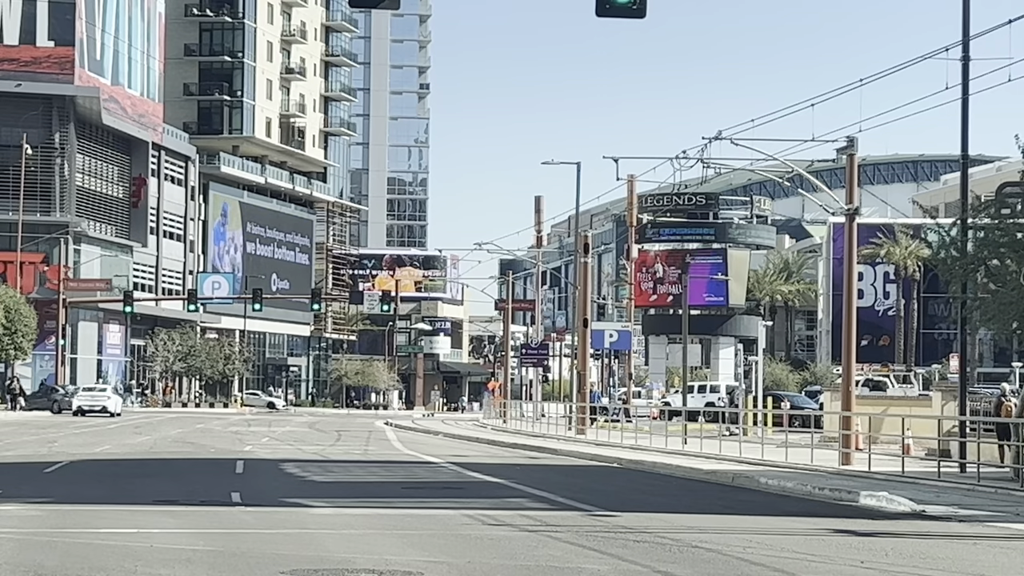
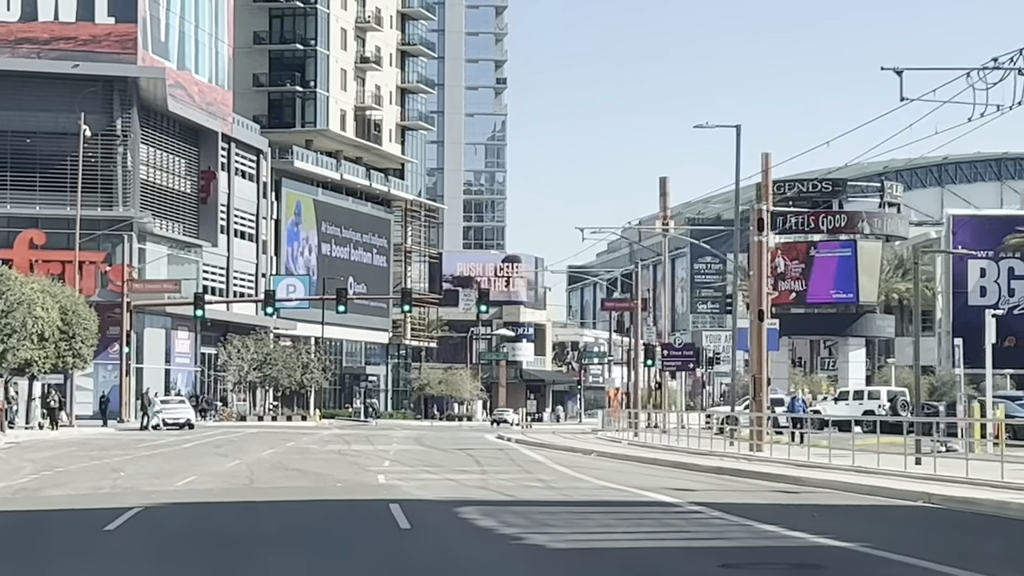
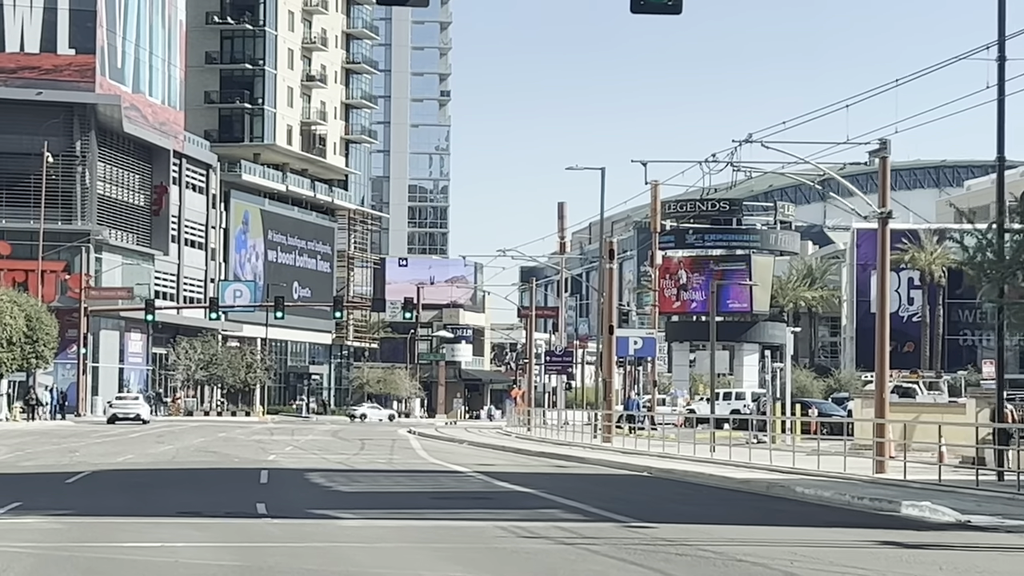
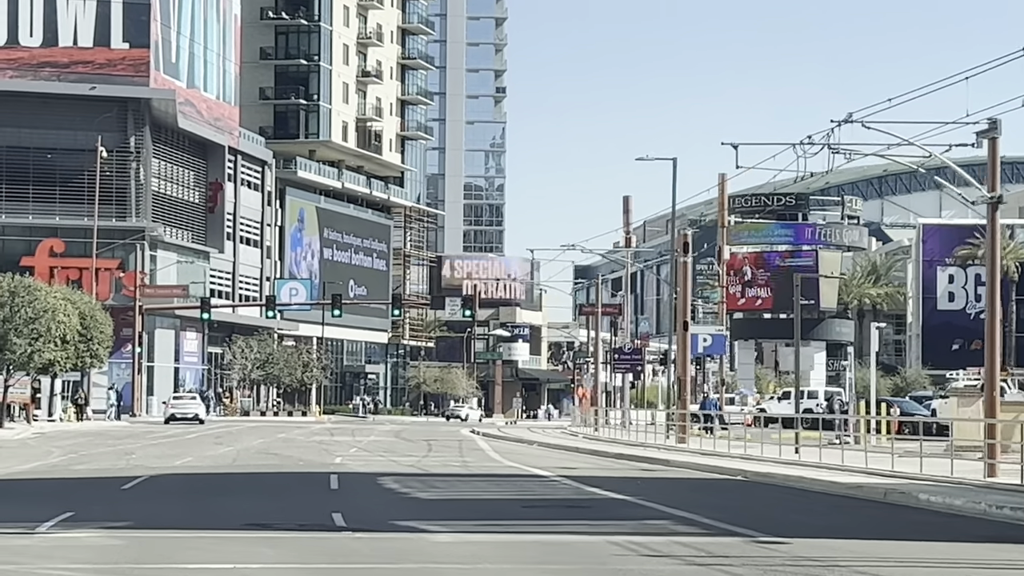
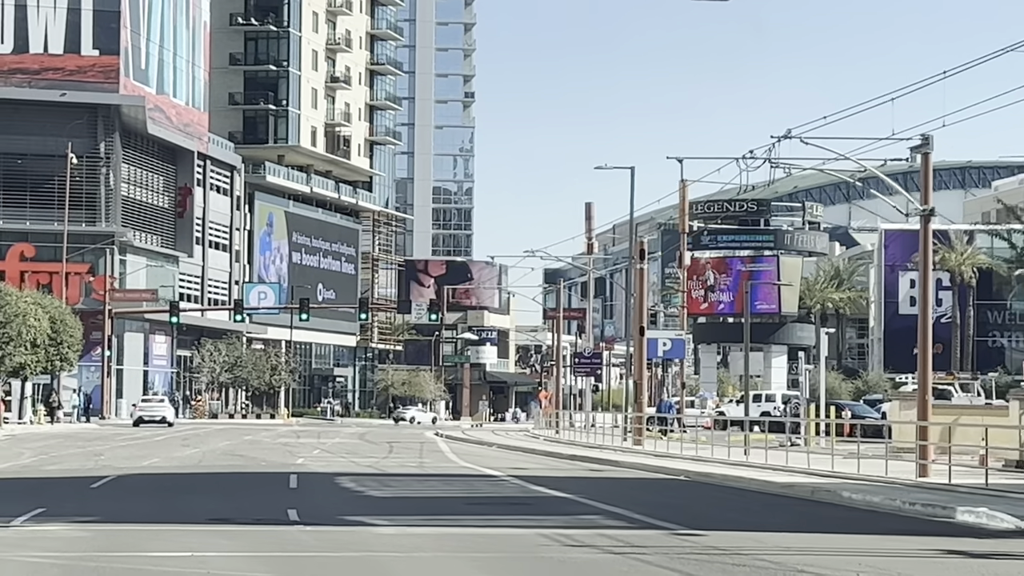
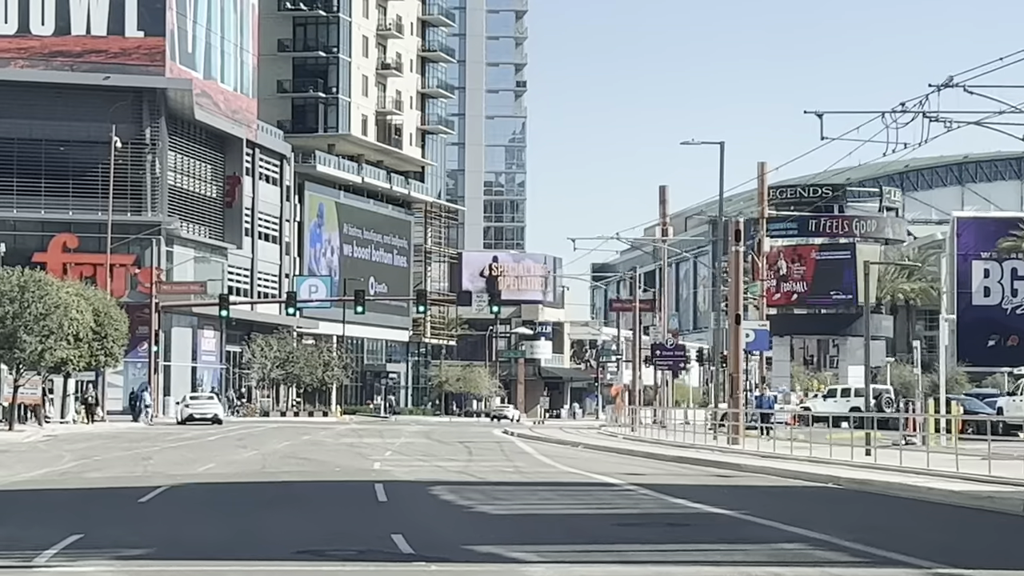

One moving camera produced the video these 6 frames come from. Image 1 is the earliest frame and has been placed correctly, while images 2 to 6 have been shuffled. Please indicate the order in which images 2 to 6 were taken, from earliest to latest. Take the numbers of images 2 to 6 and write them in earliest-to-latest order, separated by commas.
3, 5, 4, 6, 2
